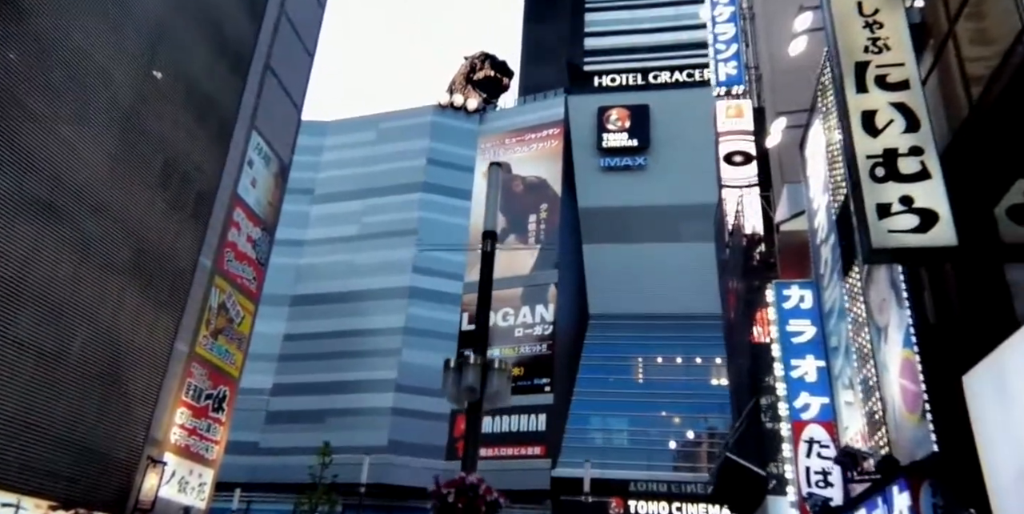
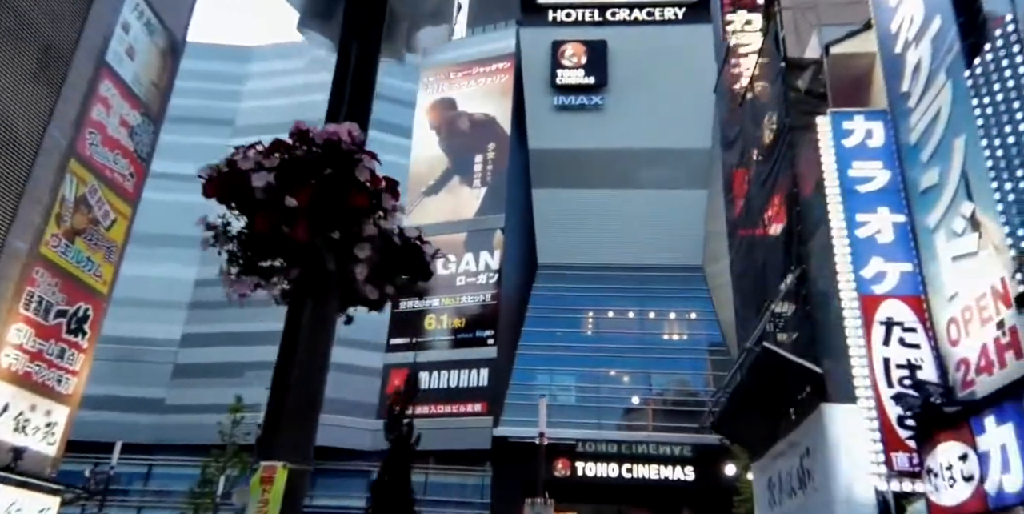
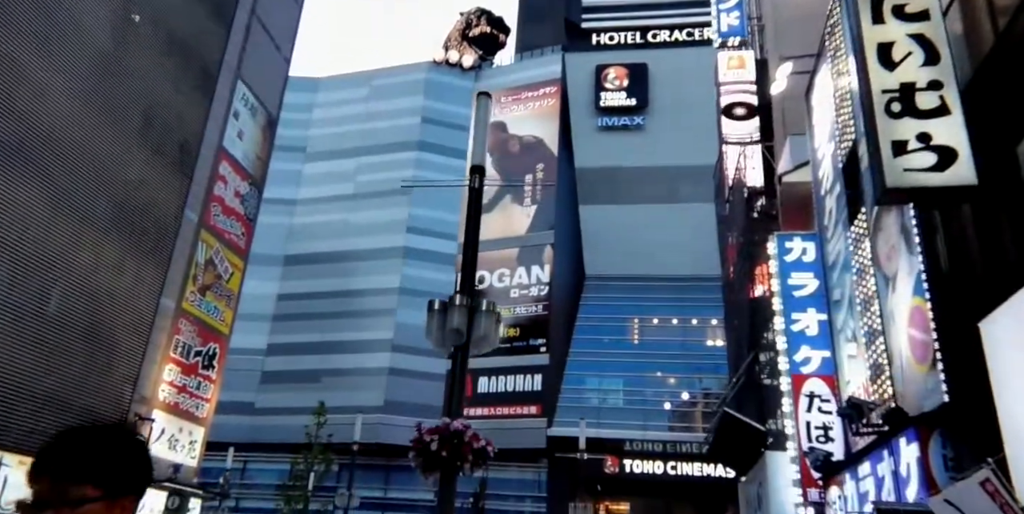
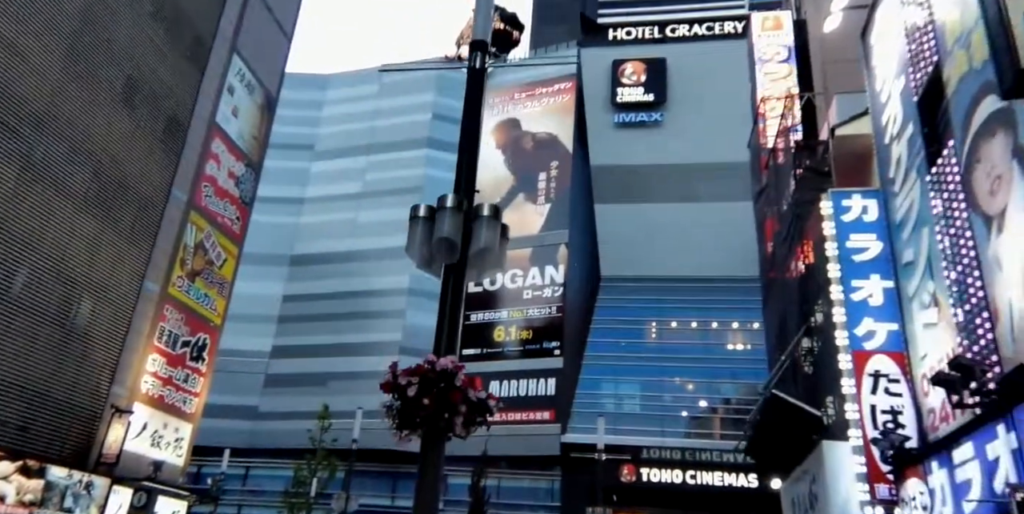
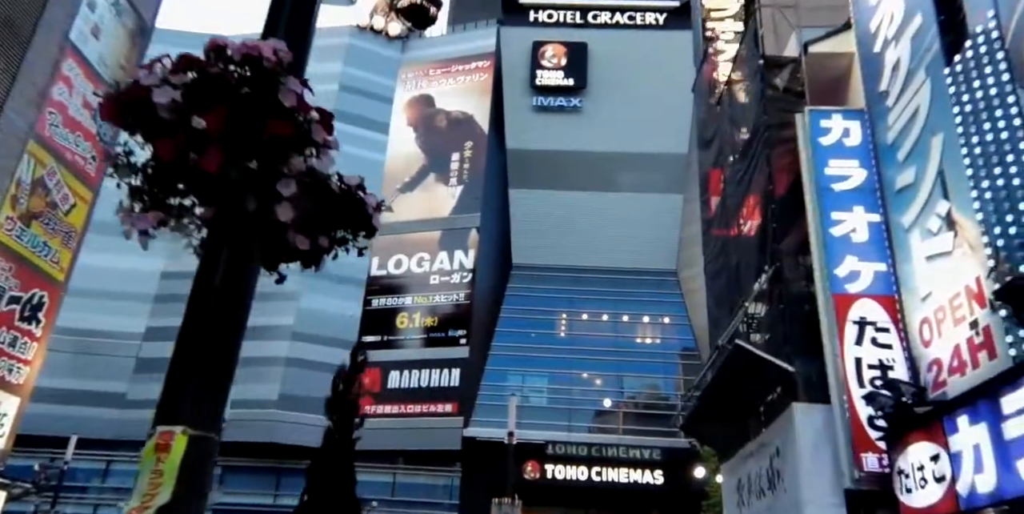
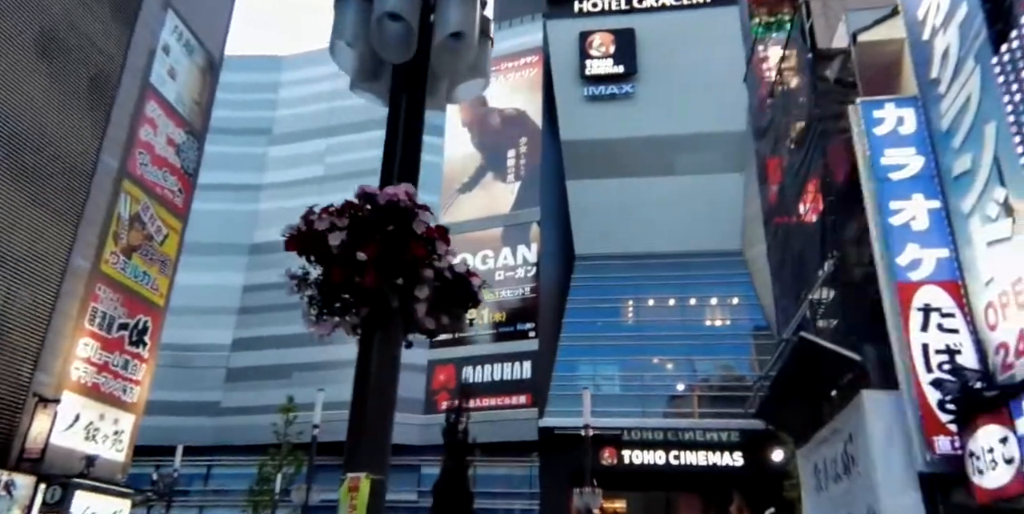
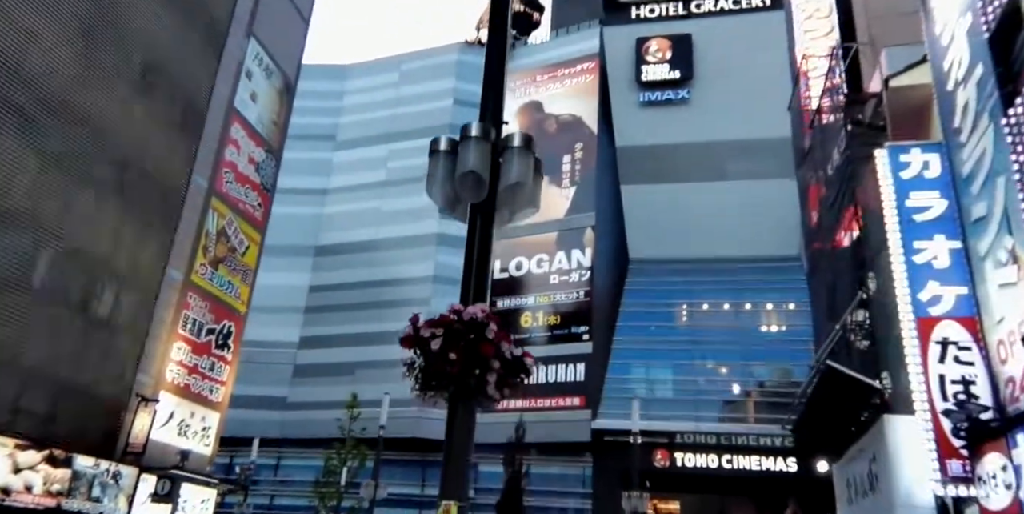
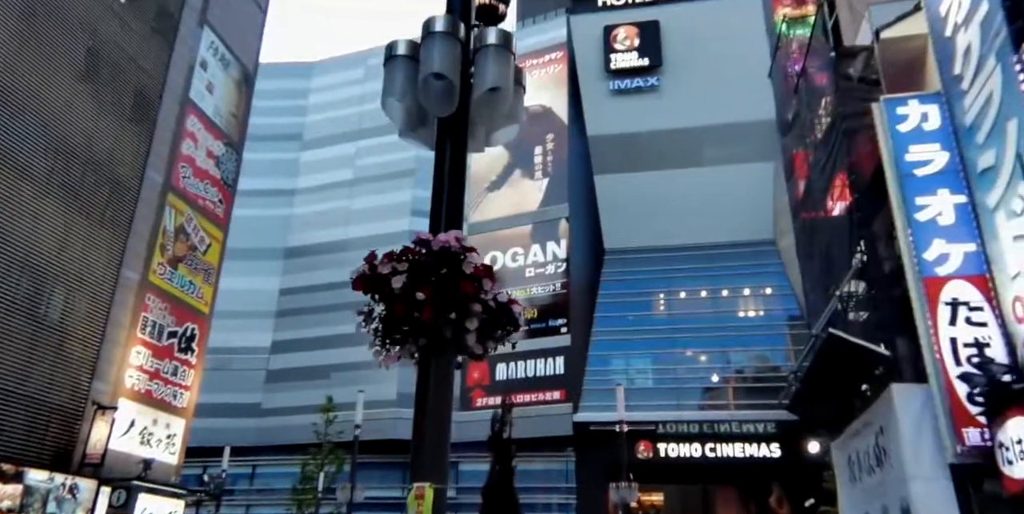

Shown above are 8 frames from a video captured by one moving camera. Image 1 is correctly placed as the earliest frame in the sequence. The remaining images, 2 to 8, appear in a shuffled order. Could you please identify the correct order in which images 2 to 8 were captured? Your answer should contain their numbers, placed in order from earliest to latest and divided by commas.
3, 4, 7, 8, 6, 2, 5
